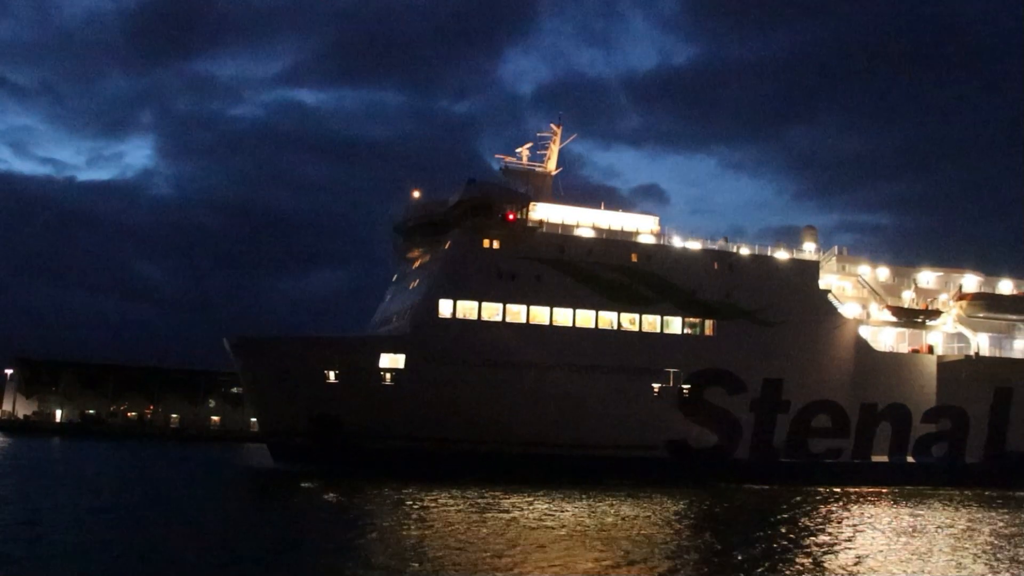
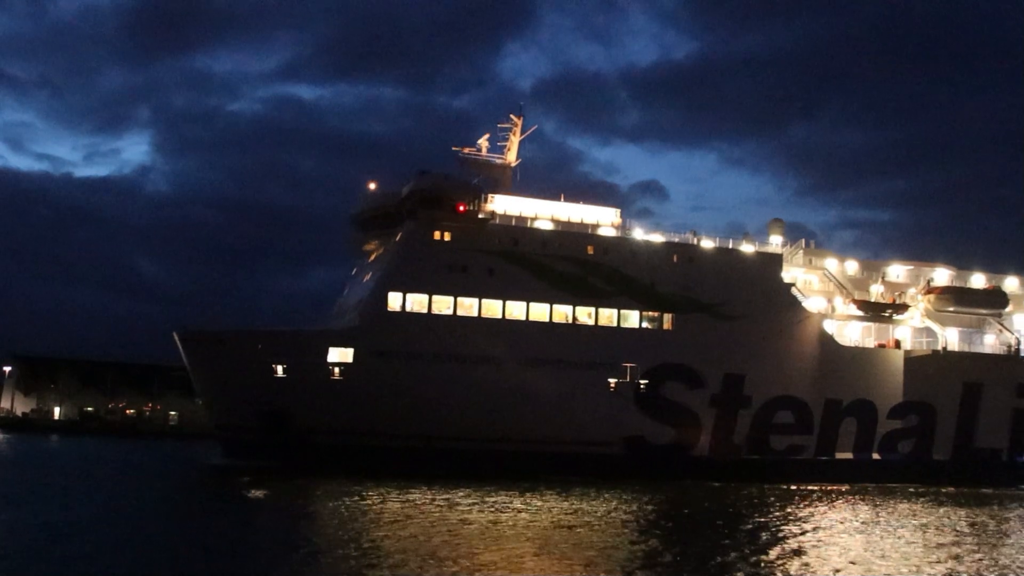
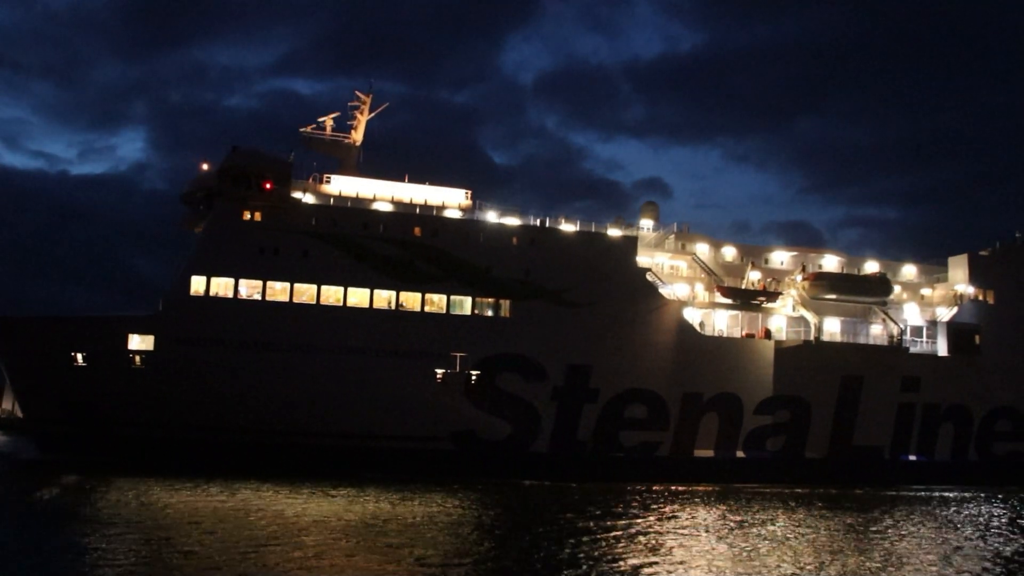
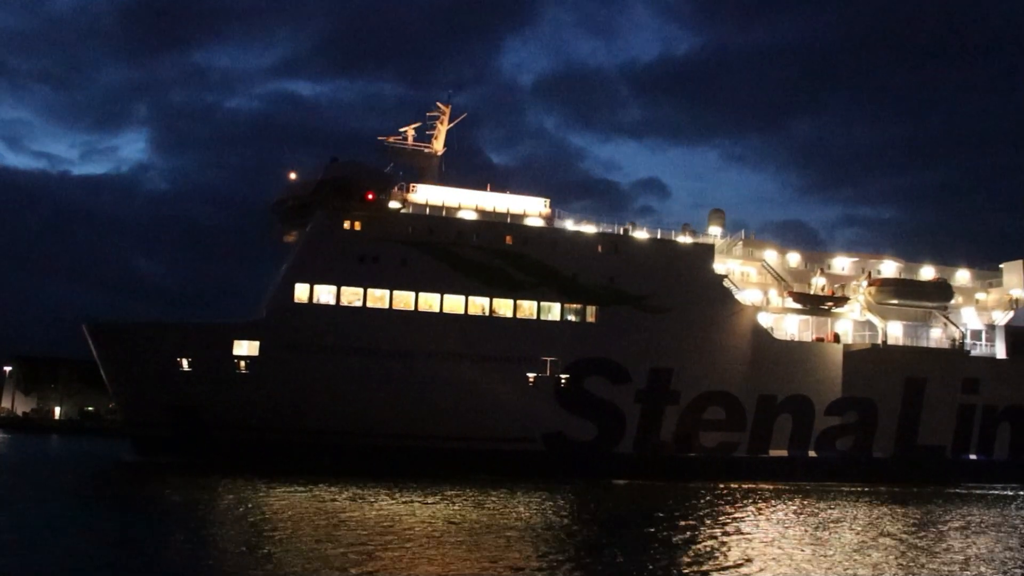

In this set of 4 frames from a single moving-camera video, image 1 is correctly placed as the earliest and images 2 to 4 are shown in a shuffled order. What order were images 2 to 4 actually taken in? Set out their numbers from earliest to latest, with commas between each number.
2, 4, 3
